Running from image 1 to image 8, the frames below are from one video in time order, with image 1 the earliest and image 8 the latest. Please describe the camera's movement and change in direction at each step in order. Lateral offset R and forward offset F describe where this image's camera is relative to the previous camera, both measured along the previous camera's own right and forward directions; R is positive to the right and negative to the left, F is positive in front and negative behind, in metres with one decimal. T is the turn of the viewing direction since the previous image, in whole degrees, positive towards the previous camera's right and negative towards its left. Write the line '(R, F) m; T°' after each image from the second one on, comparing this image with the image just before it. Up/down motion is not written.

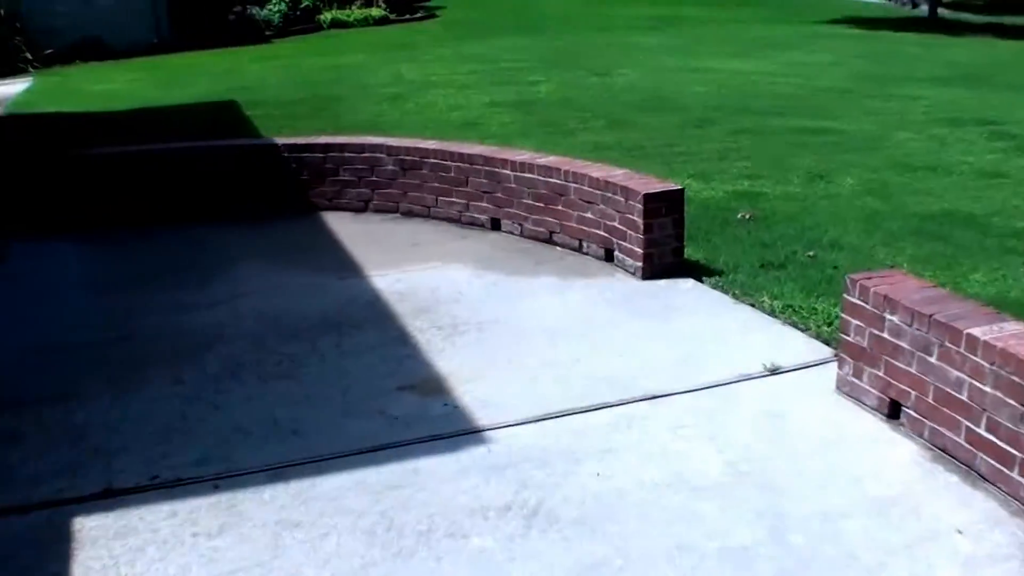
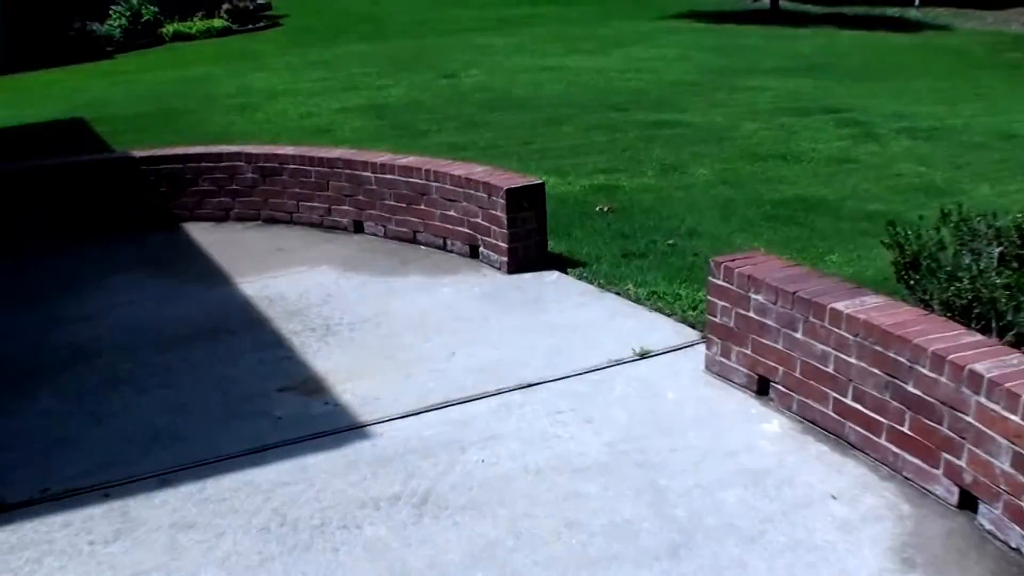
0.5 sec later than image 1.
(0.0, -0.1) m; +5°
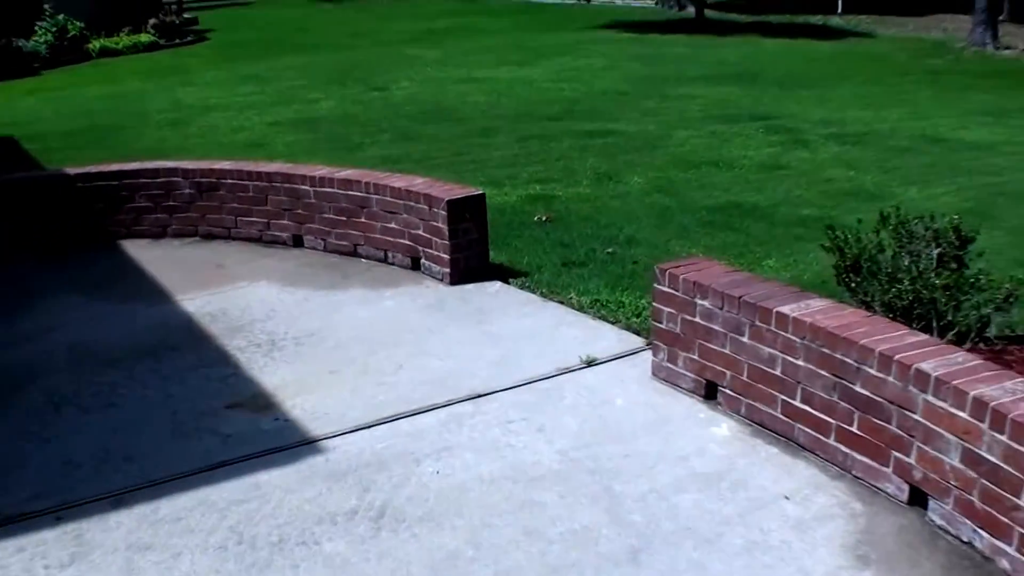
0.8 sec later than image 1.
(+0.5, -0.2) m; -11°
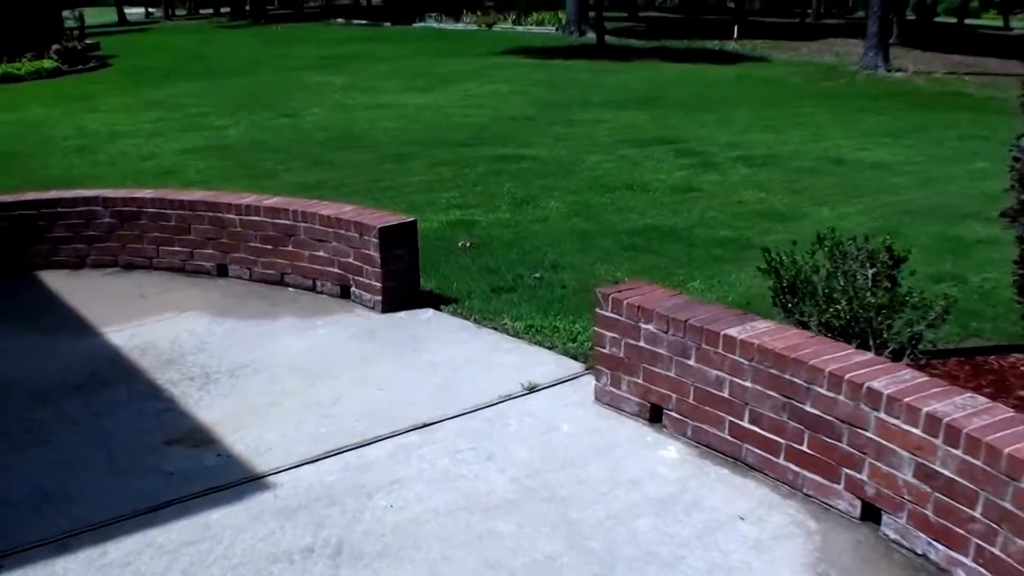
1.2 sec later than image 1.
(-0.1, 0.0) m; +4°
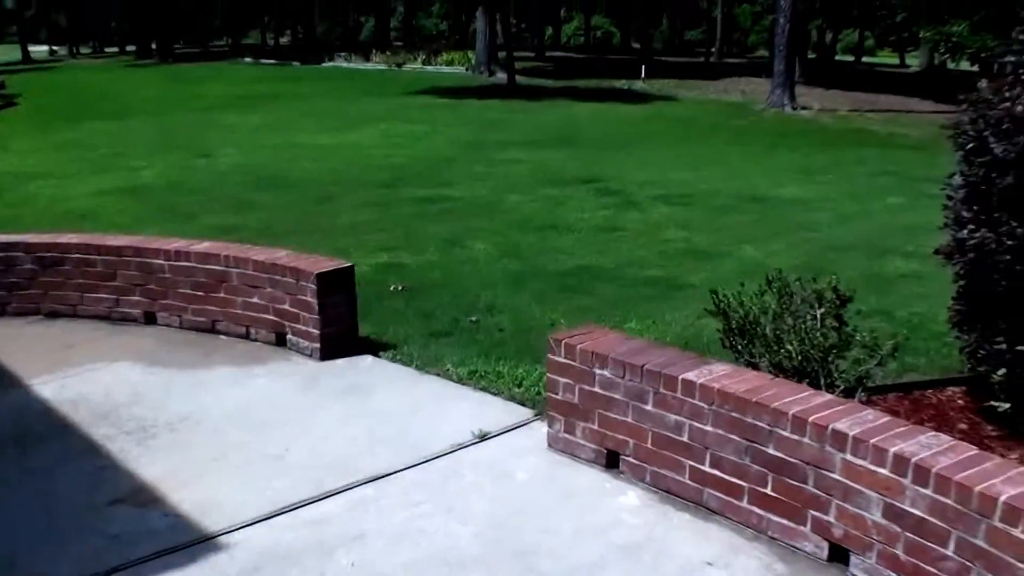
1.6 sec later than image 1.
(-0.1, +0.1) m; +4°
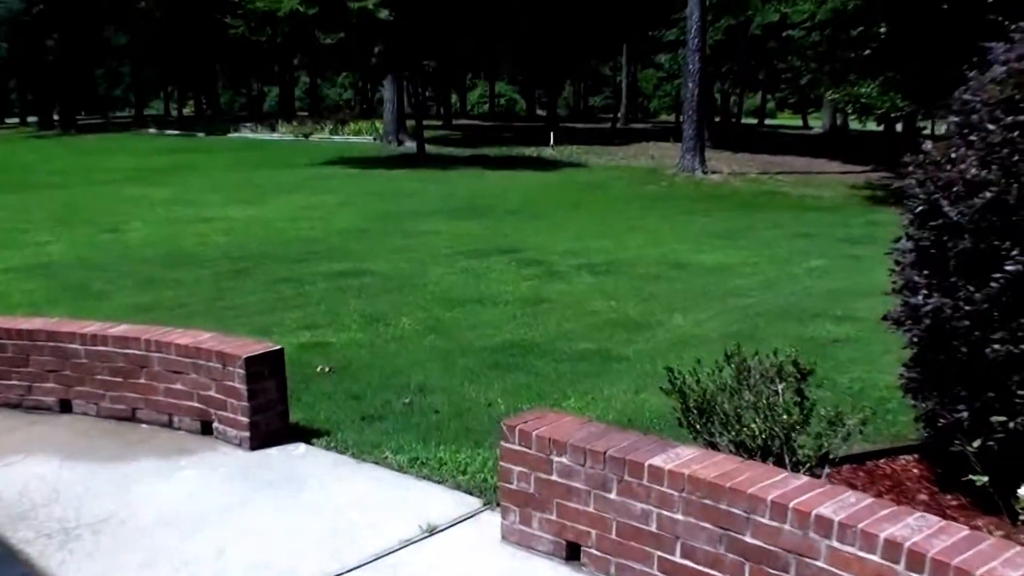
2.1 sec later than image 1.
(-0.1, +0.2) m; +4°
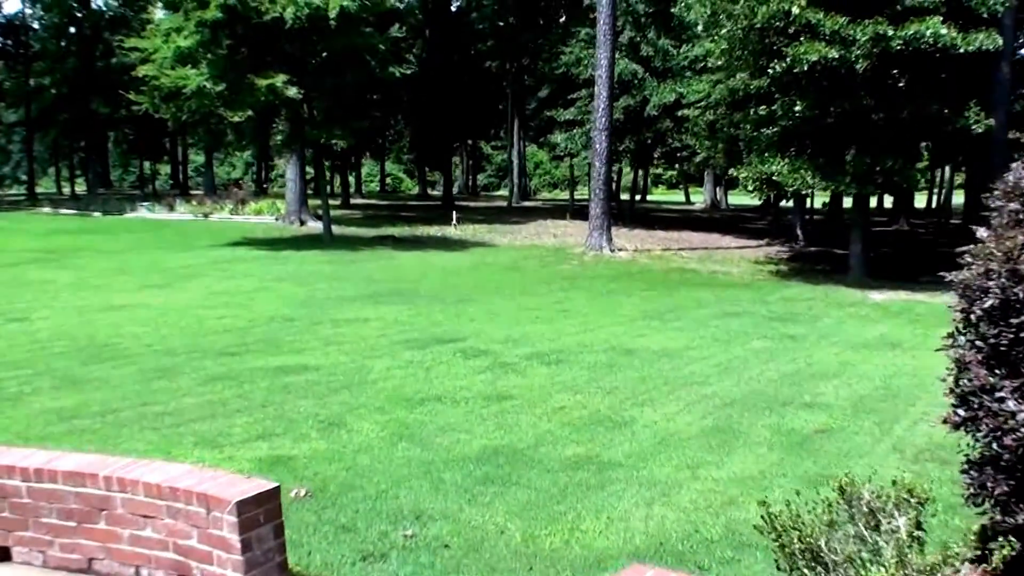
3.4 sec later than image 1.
(-0.5, +0.6) m; +5°
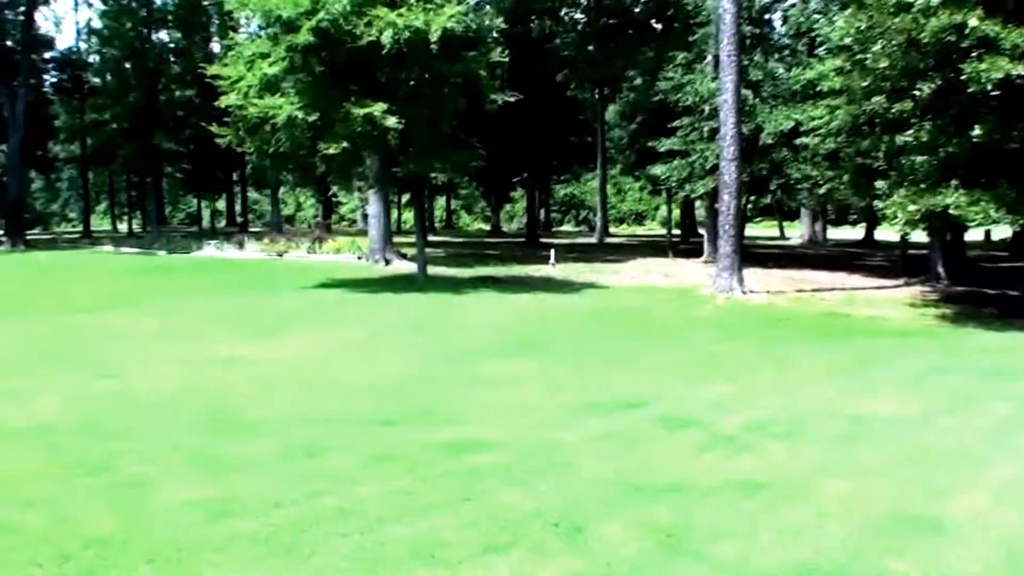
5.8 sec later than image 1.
(-1.1, +1.7) m; -1°
